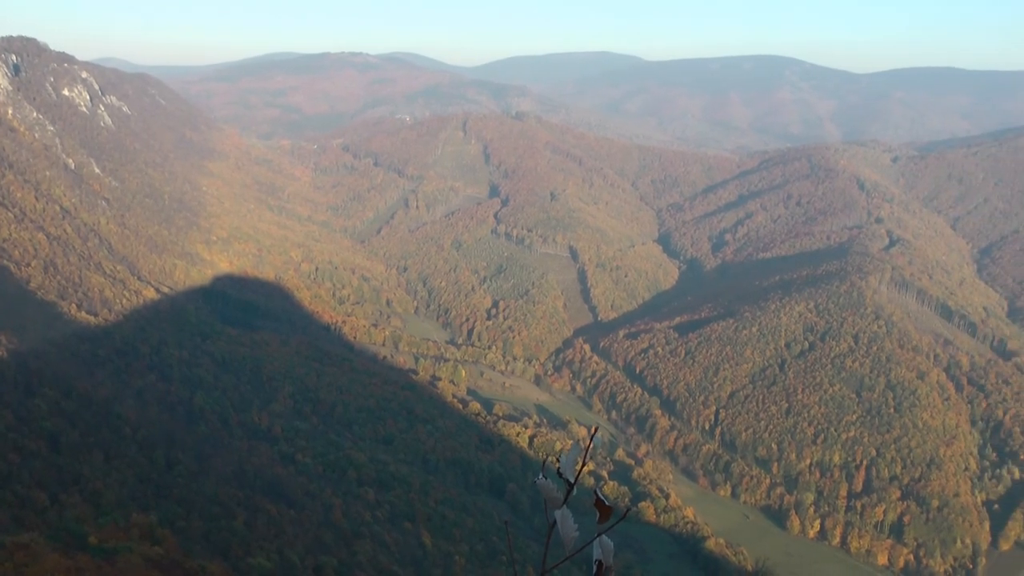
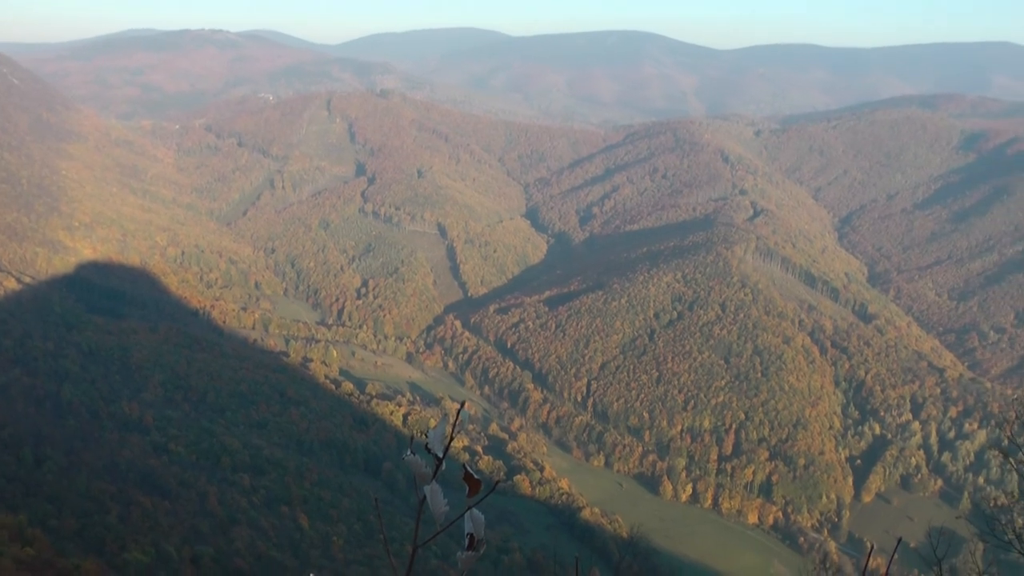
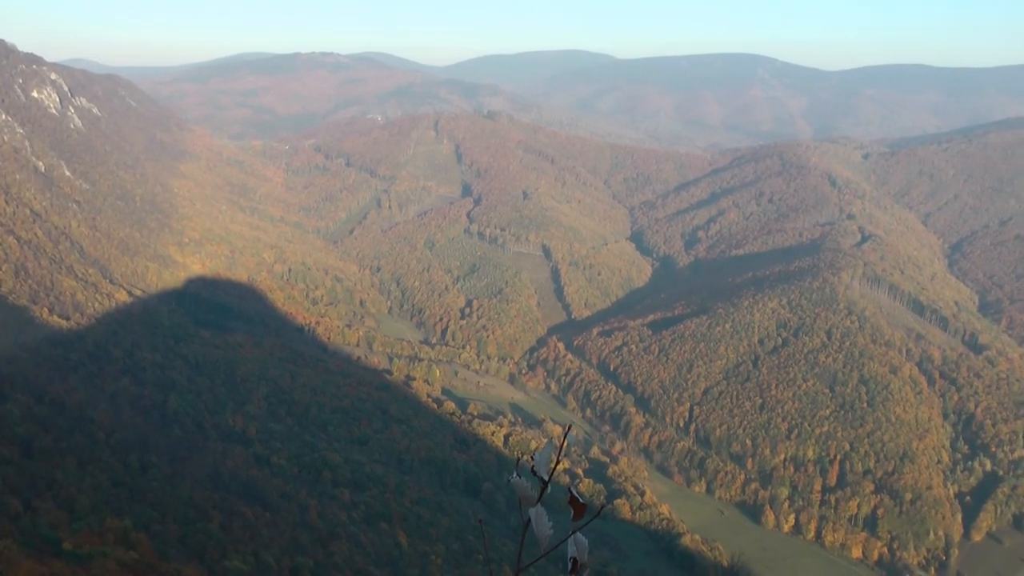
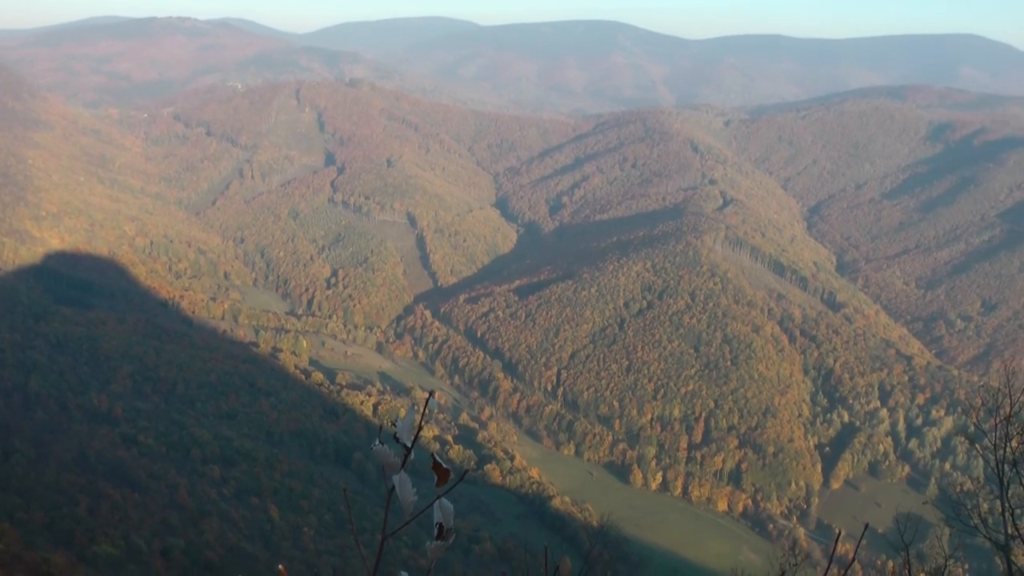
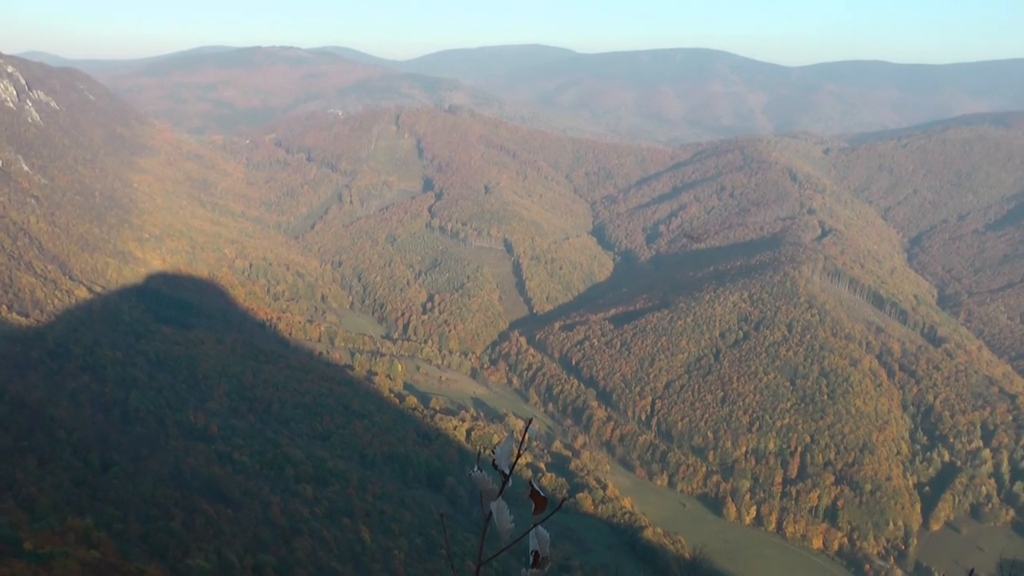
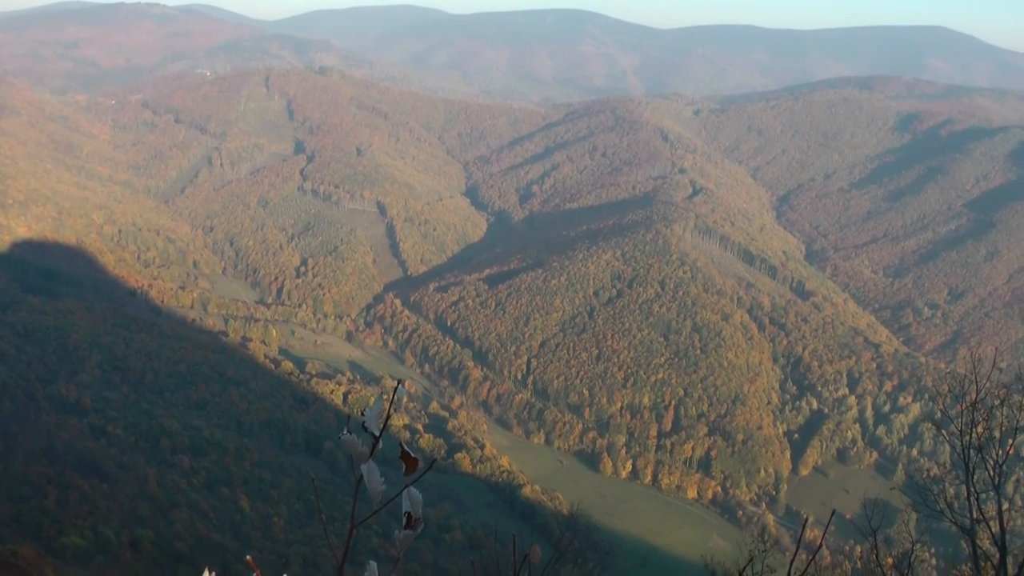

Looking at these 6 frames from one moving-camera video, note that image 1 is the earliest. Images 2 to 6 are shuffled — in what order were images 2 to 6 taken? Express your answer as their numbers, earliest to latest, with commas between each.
3, 5, 2, 4, 6
